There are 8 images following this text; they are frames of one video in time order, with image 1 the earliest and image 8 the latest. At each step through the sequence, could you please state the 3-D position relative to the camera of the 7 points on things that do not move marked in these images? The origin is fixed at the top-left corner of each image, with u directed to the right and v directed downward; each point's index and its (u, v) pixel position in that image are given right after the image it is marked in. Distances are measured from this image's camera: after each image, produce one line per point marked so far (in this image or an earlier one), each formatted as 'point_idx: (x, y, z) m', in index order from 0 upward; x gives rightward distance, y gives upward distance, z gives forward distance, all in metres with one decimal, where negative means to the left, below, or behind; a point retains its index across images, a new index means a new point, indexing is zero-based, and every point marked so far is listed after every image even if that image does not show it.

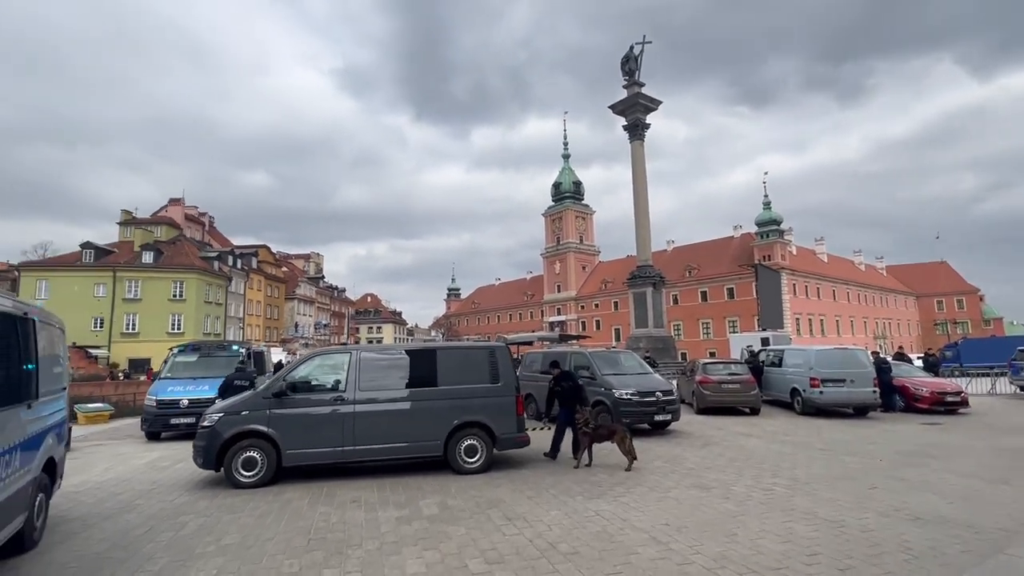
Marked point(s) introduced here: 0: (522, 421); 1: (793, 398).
0: (+0.2, -2.3, +8.8) m
1: (+9.3, -3.6, +16.9) m
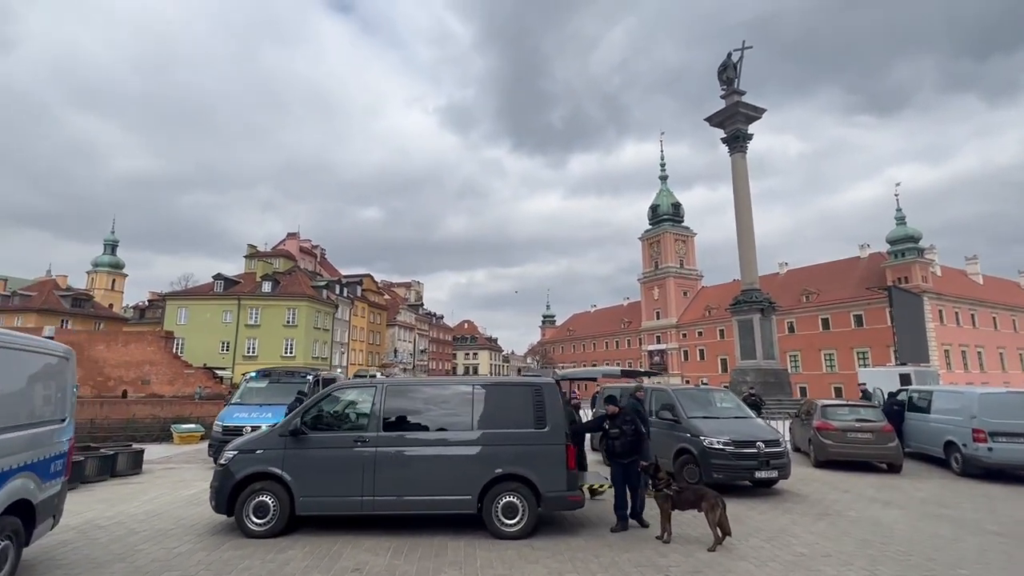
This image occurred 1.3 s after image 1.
0: (+0.9, -2.7, +7.2) m
1: (+11.3, -4.3, +13.3) m
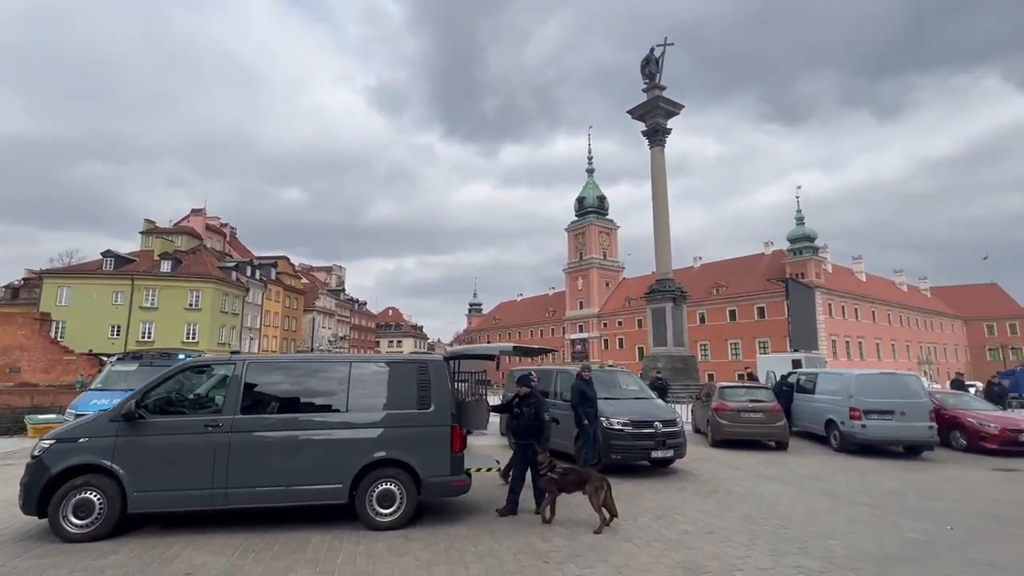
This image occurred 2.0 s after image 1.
0: (-0.7, -2.3, +6.7) m
1: (+8.8, -4.0, +14.2) m
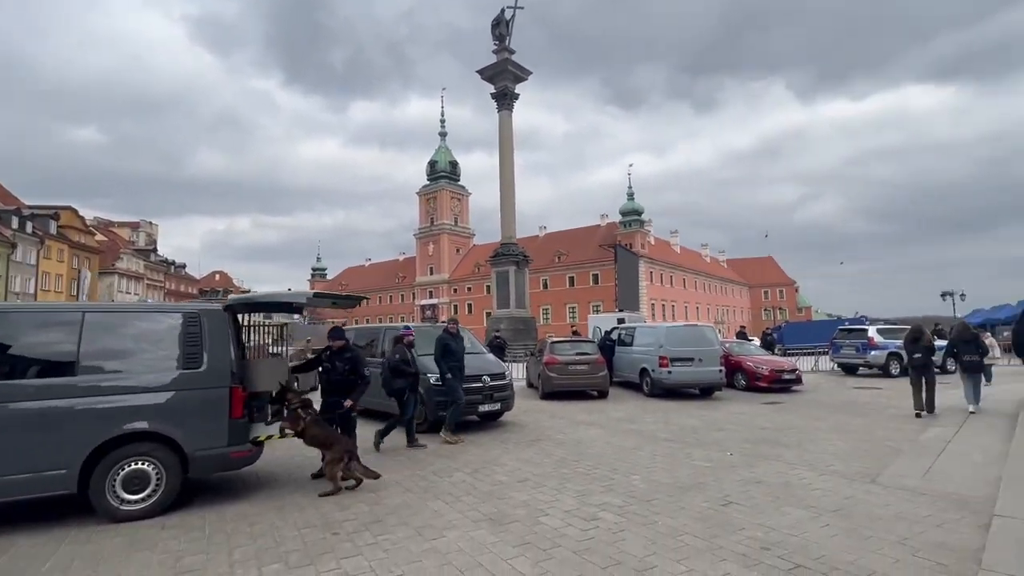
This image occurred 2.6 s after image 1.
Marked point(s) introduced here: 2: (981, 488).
0: (-3.0, -1.5, +5.6) m
1: (+4.0, -2.8, +15.6) m
2: (+5.1, -2.2, +5.5) m
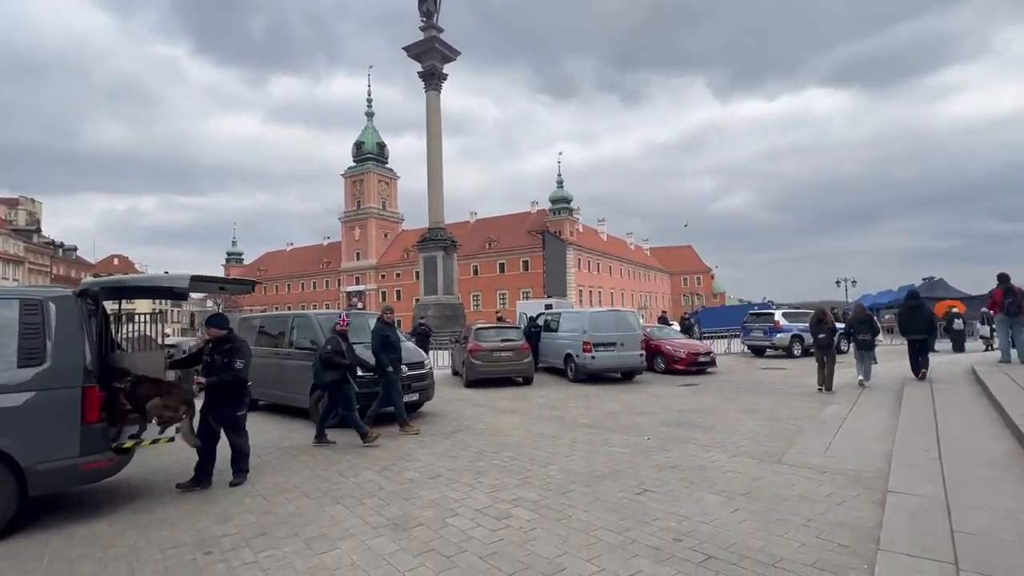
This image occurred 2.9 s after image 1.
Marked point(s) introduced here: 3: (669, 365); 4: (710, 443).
0: (-3.9, -1.4, +4.8) m
1: (+1.6, -2.3, +15.6) m
2: (+4.1, -2.0, +5.8) m
3: (+5.1, -2.5, +16.5) m
4: (+2.8, -2.2, +7.1) m
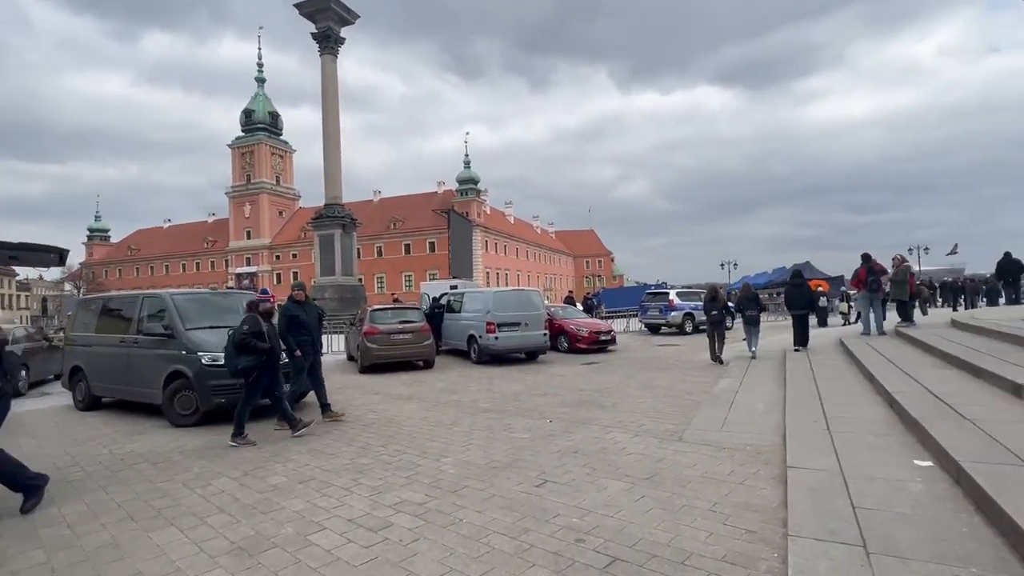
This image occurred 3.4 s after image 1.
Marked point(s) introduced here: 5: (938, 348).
0: (-4.8, -1.1, +3.4) m
1: (-1.3, -1.7, +15.1) m
2: (+2.9, -1.7, +5.8) m
3: (+1.9, -1.8, +16.5) m
4: (+1.4, -1.8, +6.9) m
5: (+7.3, -1.0, +8.7) m
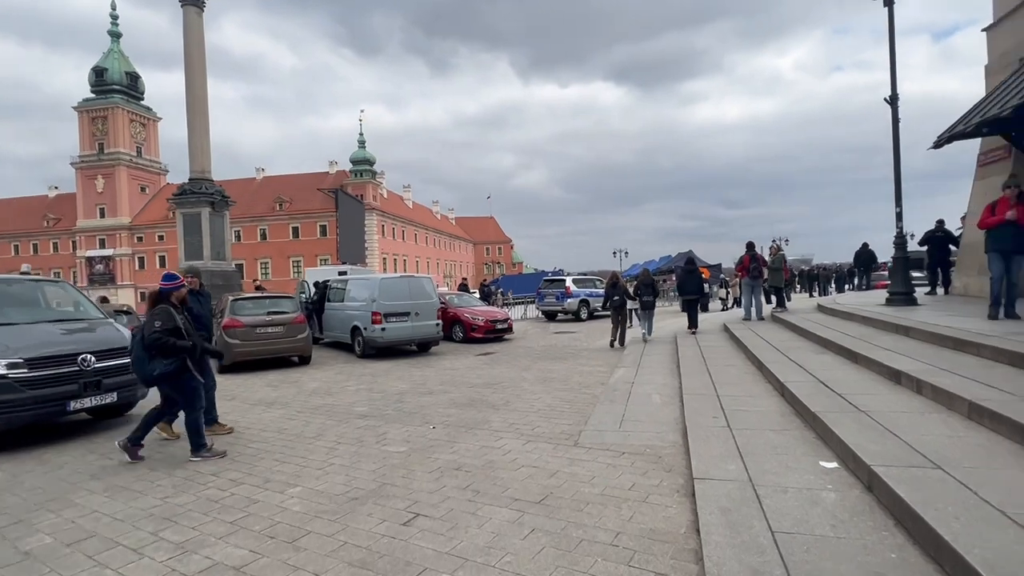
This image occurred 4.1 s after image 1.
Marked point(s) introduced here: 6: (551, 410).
0: (-5.4, -1.1, +1.5) m
1: (-4.3, -1.3, +13.6) m
2: (+1.6, -1.5, +5.3) m
3: (-1.4, -1.4, +15.7) m
4: (-0.1, -1.7, +6.1) m
5: (+5.3, -0.8, +9.0) m
6: (+0.5, -1.6, +6.7) m
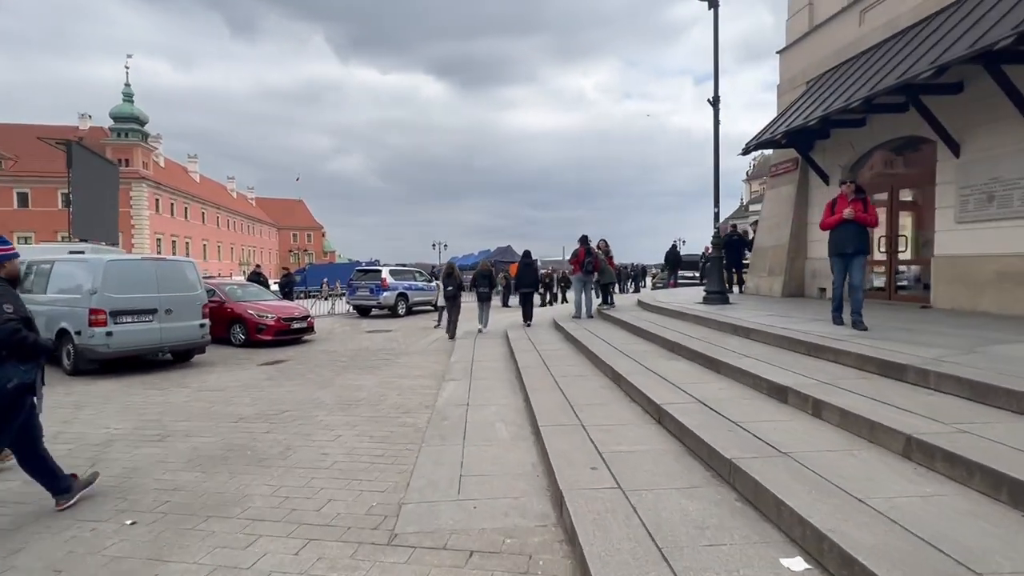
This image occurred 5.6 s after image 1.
0: (-5.1, -1.0, -2.5) m
1: (-8.3, -1.1, +9.3) m
2: (+0.1, -1.5, +3.6) m
3: (-6.3, -1.1, +12.2) m
4: (-1.8, -1.6, +3.7) m
5: (+2.4, -0.8, +8.3) m
6: (-1.4, -1.5, +4.5) m
